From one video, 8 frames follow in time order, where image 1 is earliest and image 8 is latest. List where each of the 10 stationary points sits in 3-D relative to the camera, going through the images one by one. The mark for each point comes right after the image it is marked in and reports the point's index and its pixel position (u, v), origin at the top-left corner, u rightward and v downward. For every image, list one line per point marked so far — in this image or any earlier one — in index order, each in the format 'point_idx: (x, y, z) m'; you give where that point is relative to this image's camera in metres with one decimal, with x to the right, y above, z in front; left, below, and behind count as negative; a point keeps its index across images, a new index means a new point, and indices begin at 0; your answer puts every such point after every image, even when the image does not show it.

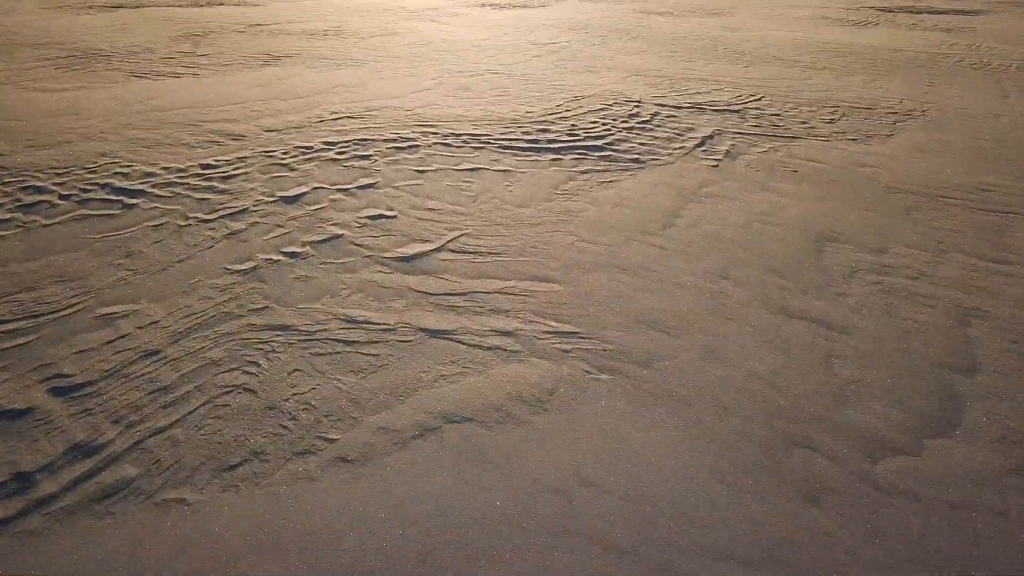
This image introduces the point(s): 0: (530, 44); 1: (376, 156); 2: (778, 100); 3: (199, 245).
0: (+0.2, +3.3, +10.6) m
1: (-0.9, +0.9, +5.4) m
2: (+2.5, +1.8, +7.3) m
3: (-1.6, +0.2, +3.9) m
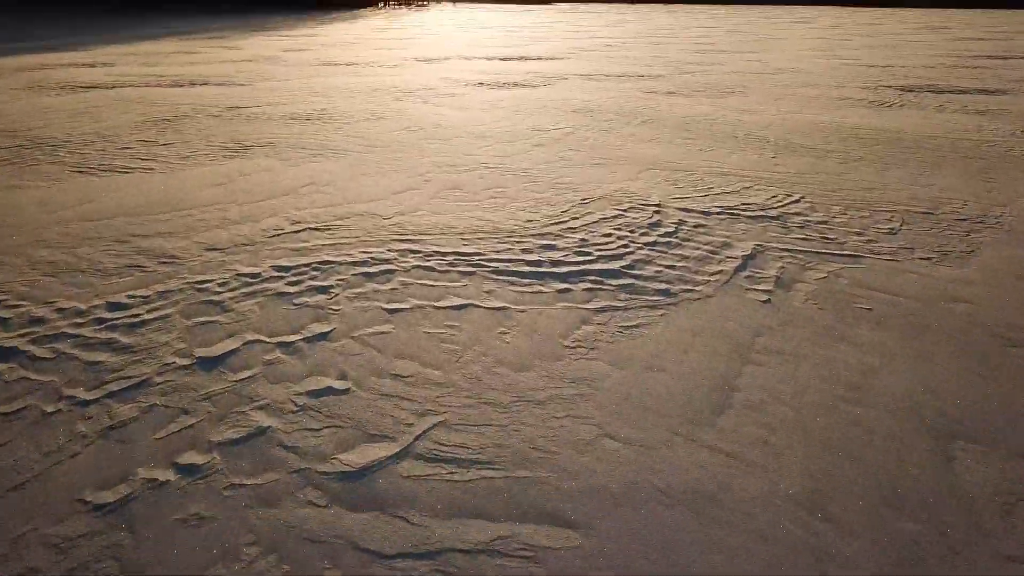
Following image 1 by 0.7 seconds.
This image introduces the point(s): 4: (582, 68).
0: (+0.2, +2.0, +9.6) m
1: (-1.0, 0.0, +4.3) m
2: (+2.5, +0.7, +6.3) m
3: (-1.6, -0.6, +2.8) m
4: (+1.7, +5.1, +18.2) m
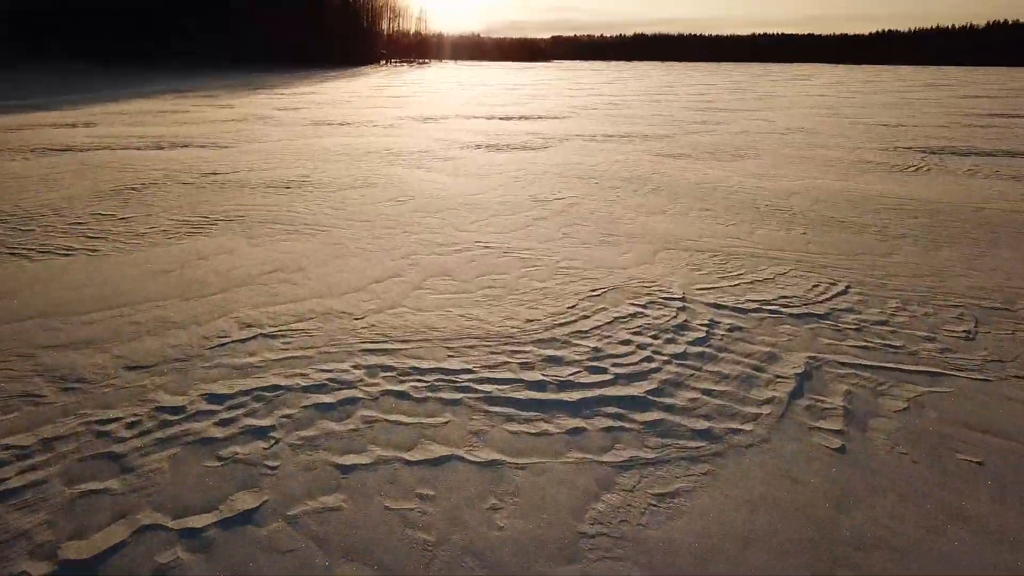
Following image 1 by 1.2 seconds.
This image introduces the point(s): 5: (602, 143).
0: (+0.2, +1.0, +8.8) m
1: (-1.0, -0.6, +3.3) m
2: (+2.5, 0.0, +5.4) m
3: (-1.6, -1.1, +1.8) m
4: (+1.6, +3.6, +17.5) m
5: (+1.7, +2.7, +14.6) m
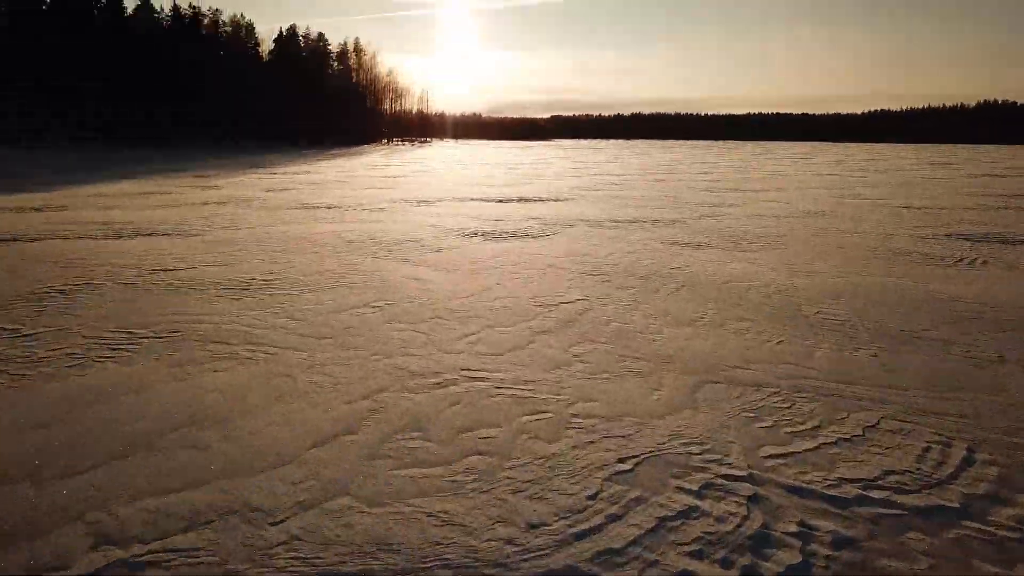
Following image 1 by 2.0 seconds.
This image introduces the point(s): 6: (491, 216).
0: (+0.2, -0.2, +7.3) m
1: (-1.0, -1.2, +1.7) m
2: (+2.5, -0.9, +3.8) m
3: (-1.7, -1.6, +0.1) m
4: (+1.6, +1.6, +16.3) m
5: (+1.7, +1.0, +13.3) m
6: (-0.4, +1.5, +15.7) m
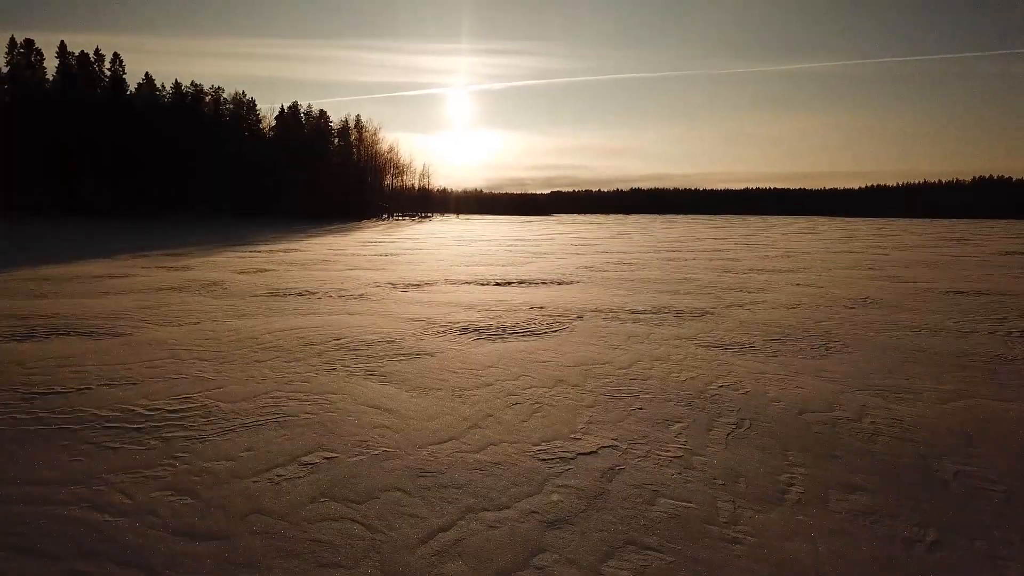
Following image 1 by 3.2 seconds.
0: (+0.2, -1.1, +5.0) m
1: (-1.0, -1.7, -0.7) m
2: (+2.4, -1.5, +1.4) m
3: (-1.7, -1.8, -2.3) m
4: (+1.6, -0.2, +14.1) m
5: (+1.6, -0.5, +11.1) m
6: (-0.5, -0.3, +13.4) m
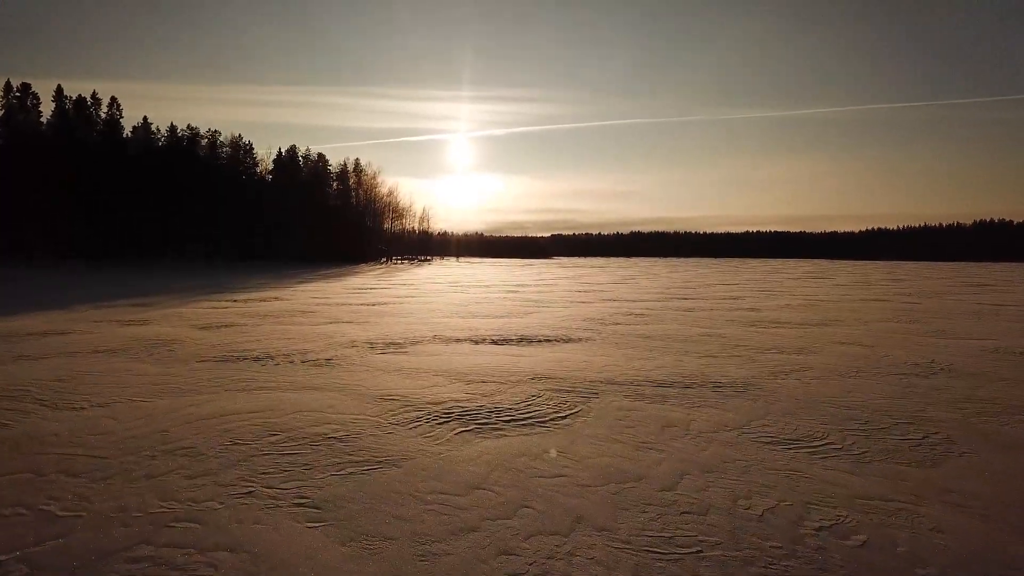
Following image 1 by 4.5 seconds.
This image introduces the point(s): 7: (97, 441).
0: (+0.1, -1.6, +2.5) m
1: (-1.1, -1.8, -3.2) m
2: (+2.4, -1.8, -1.1) m
3: (-1.7, -1.9, -4.8) m
4: (+1.6, -1.2, +11.6) m
5: (+1.6, -1.3, +8.6) m
6: (-0.5, -1.2, +11.0) m
7: (-3.8, -1.4, +6.9) m
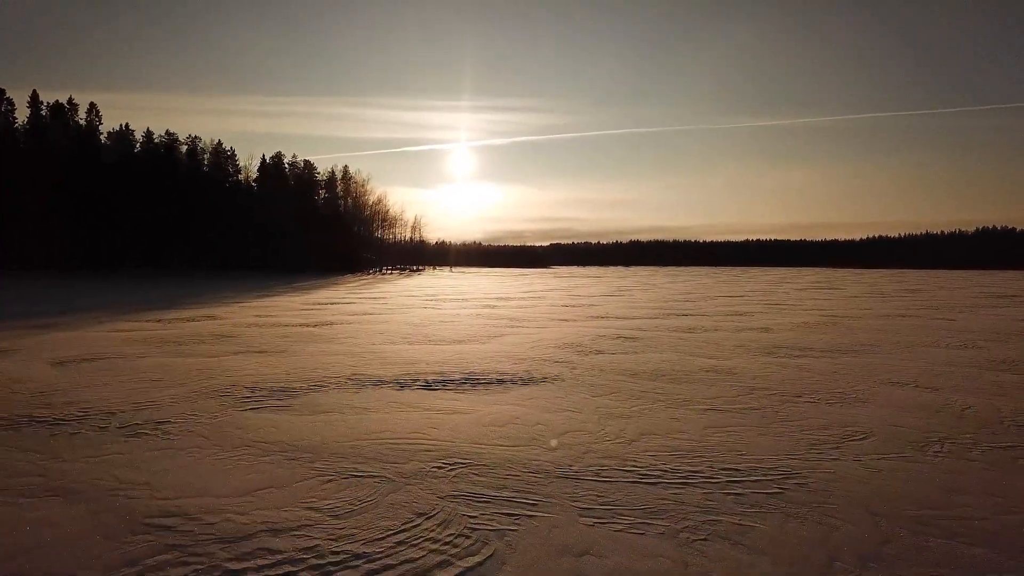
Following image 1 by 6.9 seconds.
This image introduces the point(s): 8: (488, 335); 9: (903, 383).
0: (-0.8, -1.8, -1.4) m
1: (-2.0, -2.0, -7.1) m
2: (+1.5, -1.9, -5.0) m
3: (-2.7, -2.0, -8.7) m
4: (+0.7, -1.5, +7.7) m
5: (+0.7, -1.6, +4.7) m
6: (-1.4, -1.5, +7.1) m
7: (-4.7, -1.6, +3.0) m
8: (-0.6, -1.2, +19.5) m
9: (+6.1, -1.4, +11.9) m
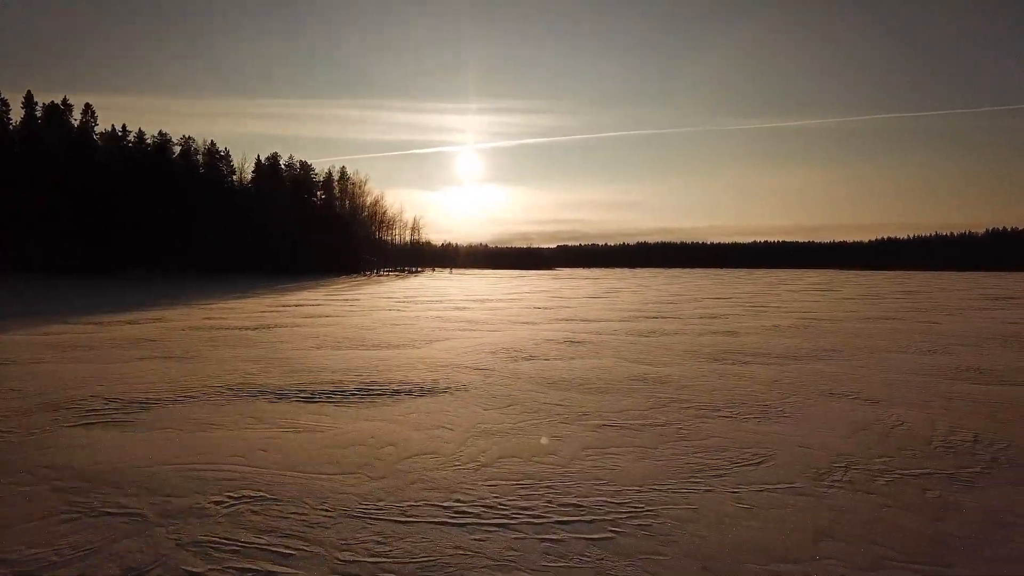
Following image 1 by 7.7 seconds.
0: (-2.4, -1.8, -2.5) m
1: (-3.6, -1.9, -8.2) m
2: (-0.1, -1.9, -6.1) m
3: (-4.3, -2.0, -9.8) m
4: (-0.8, -1.5, +6.6) m
5: (-0.8, -1.6, +3.6) m
6: (-2.9, -1.5, +6.0) m
7: (-6.2, -1.6, +2.0) m
8: (-2.0, -1.2, +18.4) m
9: (+4.7, -1.4, +10.7) m
